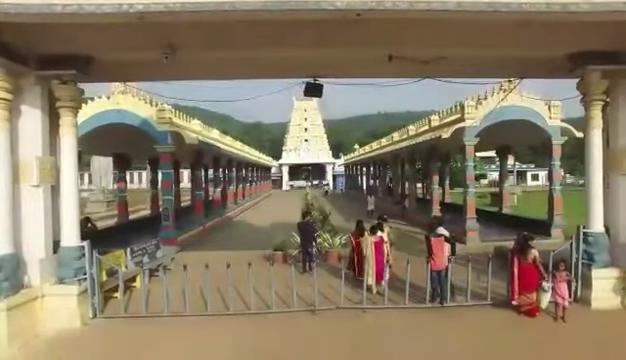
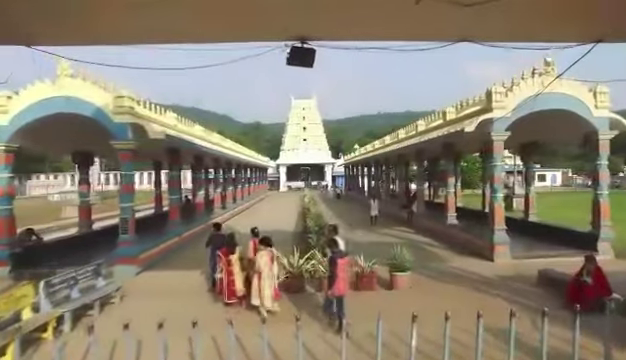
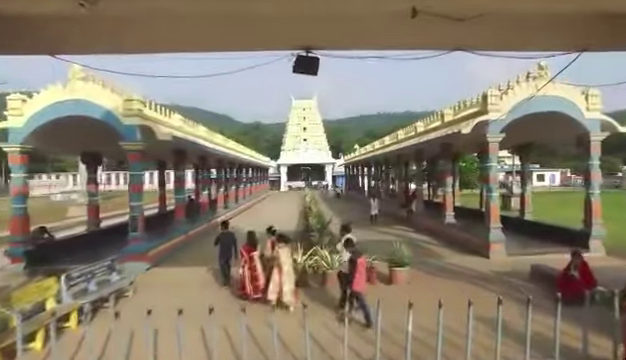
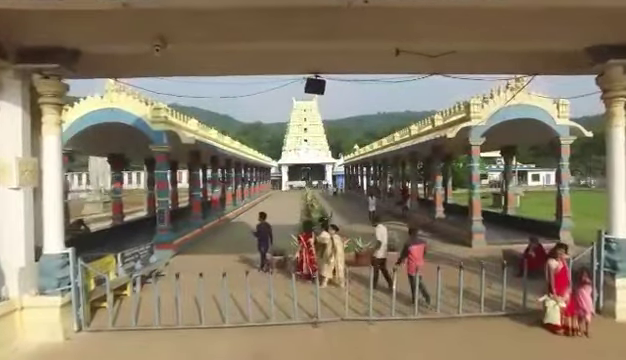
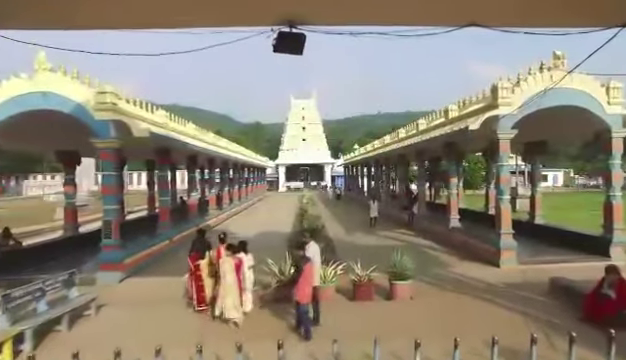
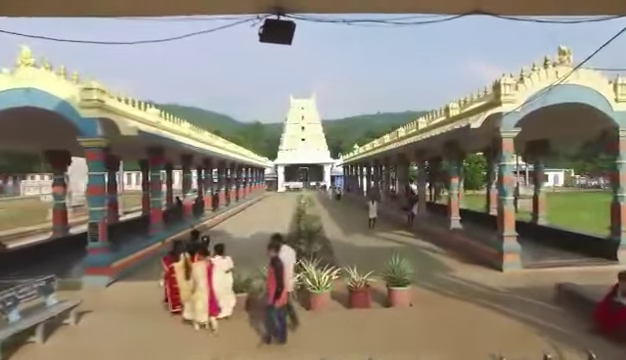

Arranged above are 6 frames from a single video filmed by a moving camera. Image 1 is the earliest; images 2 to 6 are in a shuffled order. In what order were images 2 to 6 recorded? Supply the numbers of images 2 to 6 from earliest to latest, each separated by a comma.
4, 3, 2, 5, 6
